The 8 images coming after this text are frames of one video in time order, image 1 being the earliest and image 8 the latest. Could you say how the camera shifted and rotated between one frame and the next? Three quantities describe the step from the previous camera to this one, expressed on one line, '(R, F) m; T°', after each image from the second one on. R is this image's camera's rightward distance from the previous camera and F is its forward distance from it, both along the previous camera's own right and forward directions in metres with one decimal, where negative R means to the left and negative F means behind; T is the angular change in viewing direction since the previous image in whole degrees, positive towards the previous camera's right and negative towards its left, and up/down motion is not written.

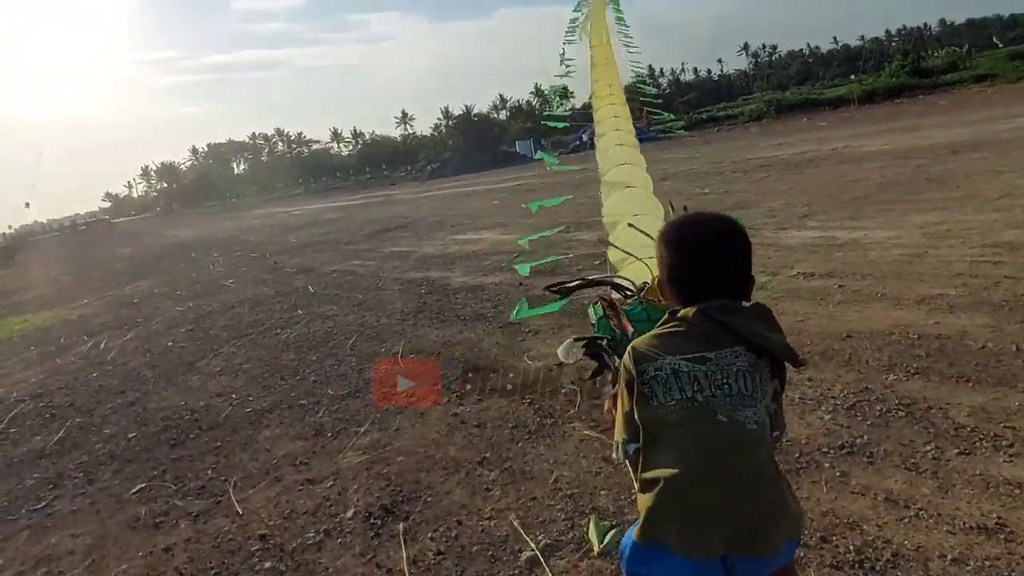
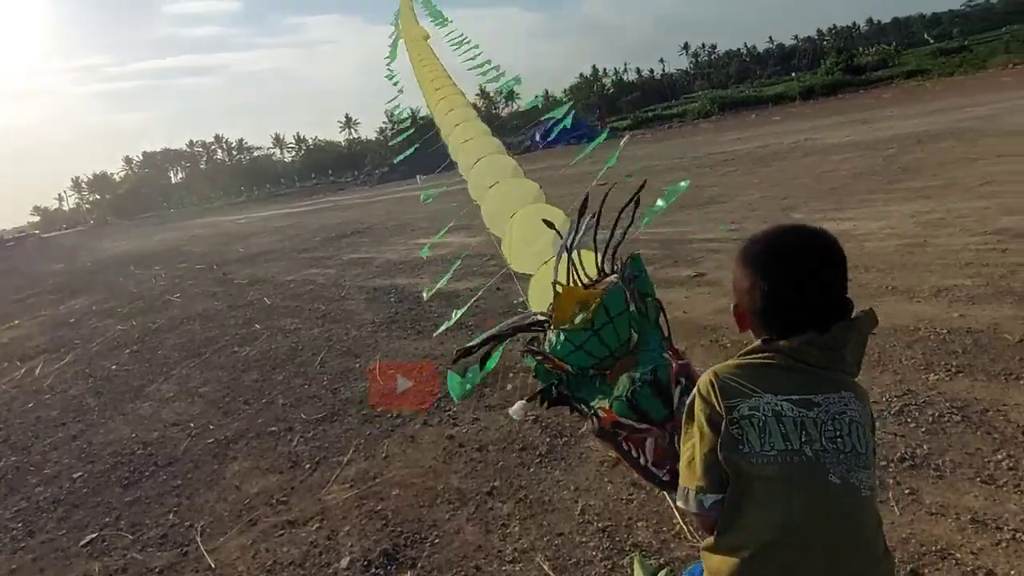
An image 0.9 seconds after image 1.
(-0.3, +0.5) m; +4°
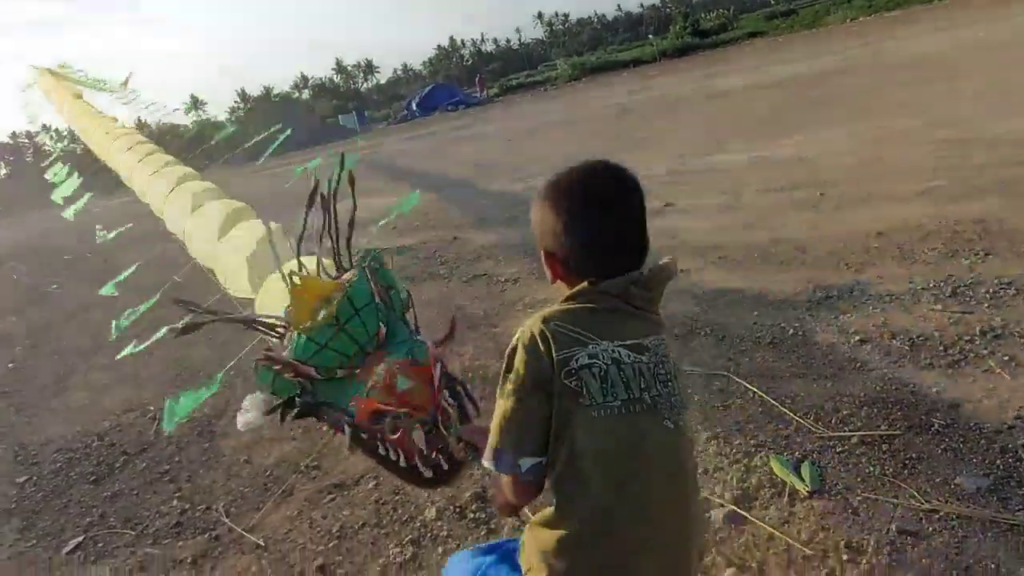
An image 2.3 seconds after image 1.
(-1.0, +0.4) m; +10°
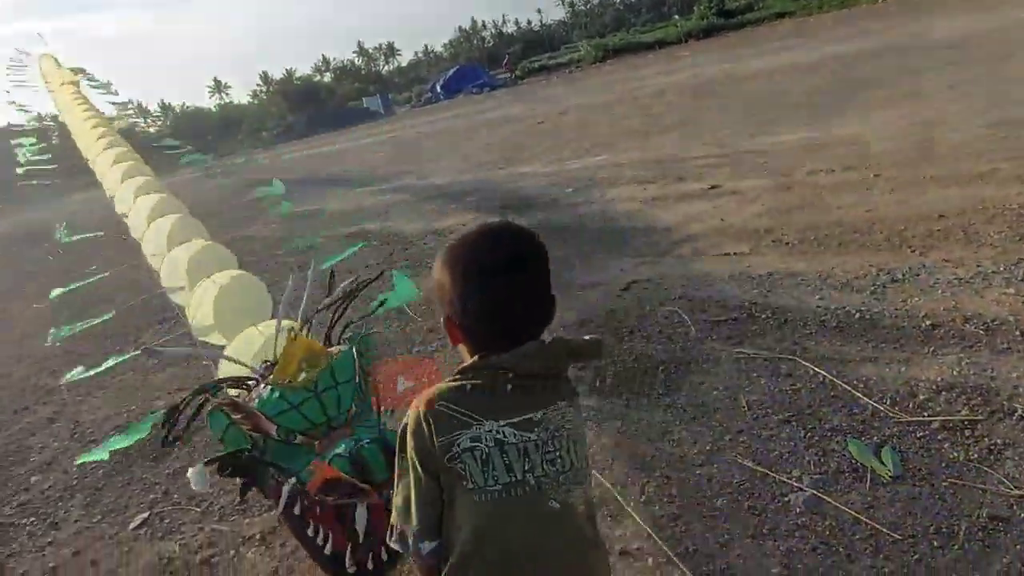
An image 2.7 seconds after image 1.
(-0.2, 0.0) m; -2°
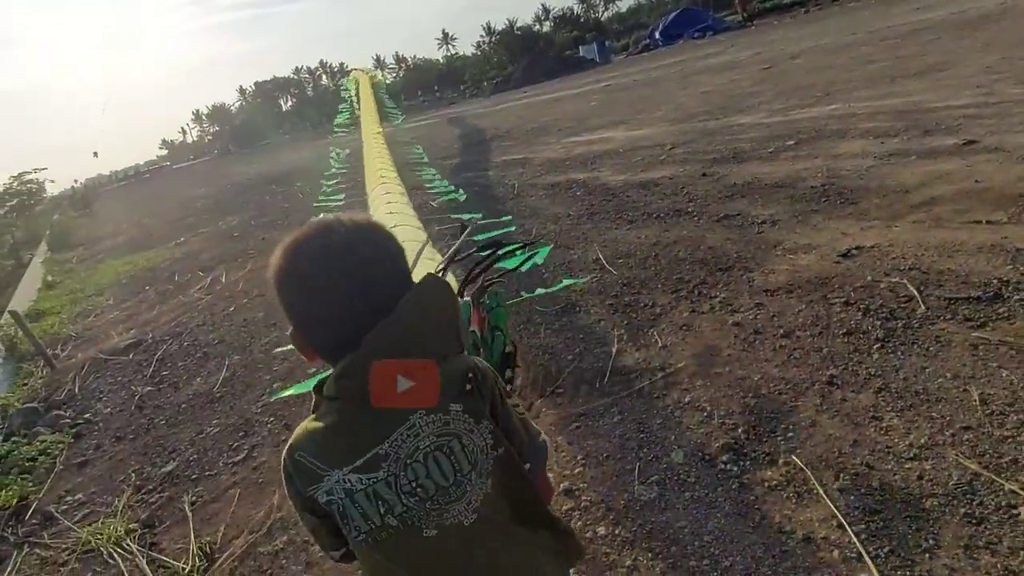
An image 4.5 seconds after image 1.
(+0.1, 0.0) m; -17°
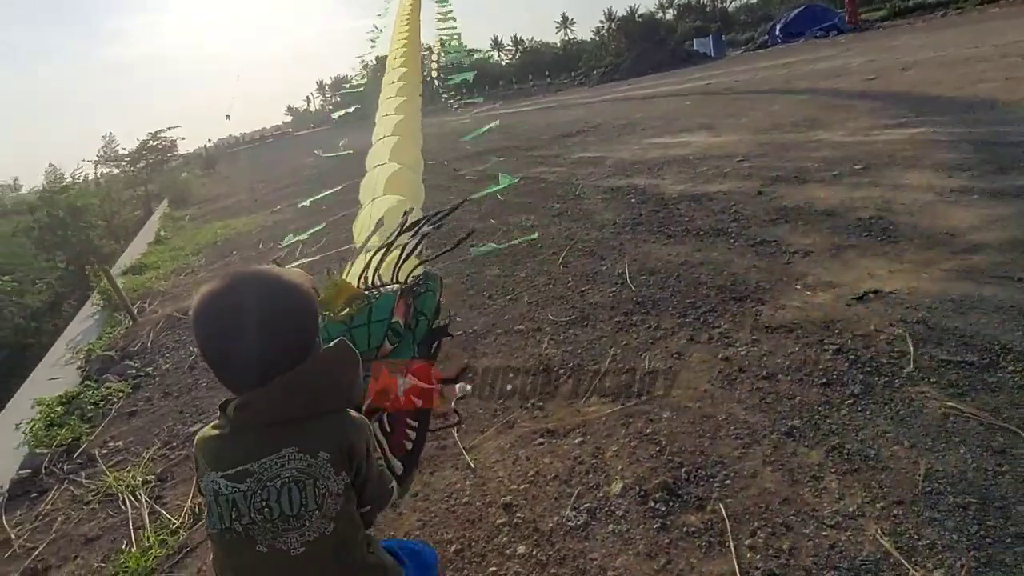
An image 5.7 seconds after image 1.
(+0.6, -0.1) m; -8°
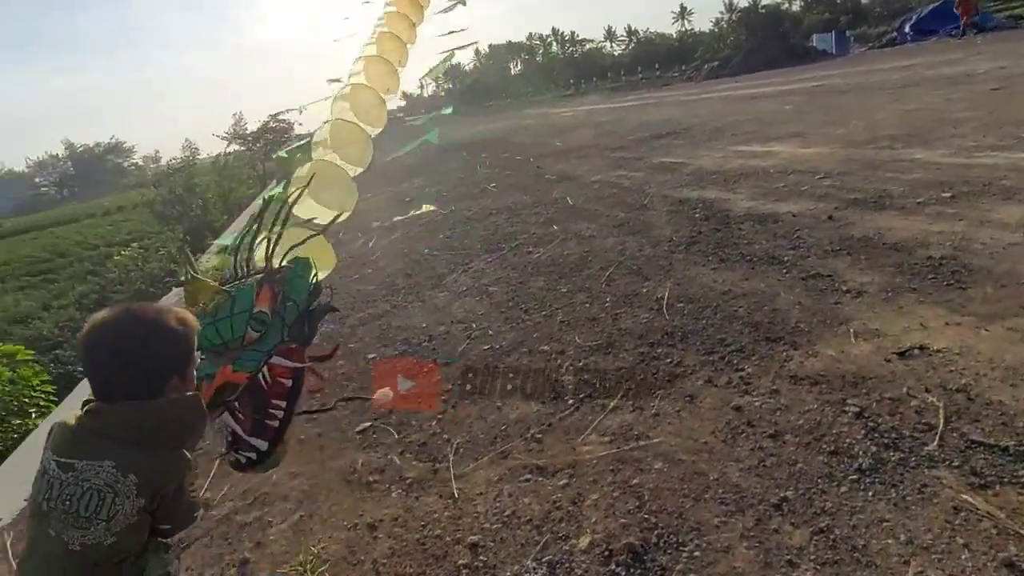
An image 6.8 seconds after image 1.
(+0.5, +0.1) m; -8°
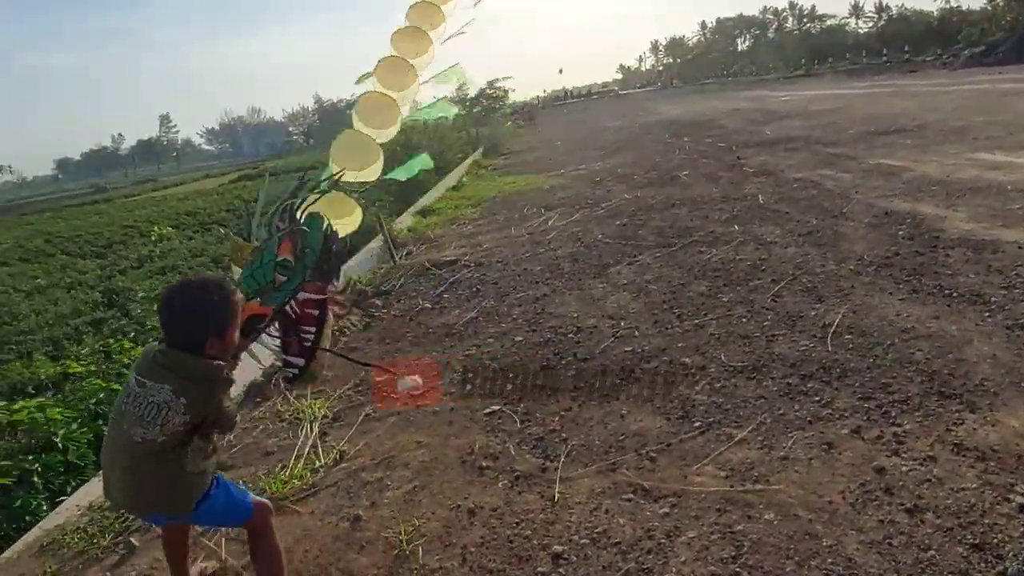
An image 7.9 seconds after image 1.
(+0.3, +0.1) m; -16°
